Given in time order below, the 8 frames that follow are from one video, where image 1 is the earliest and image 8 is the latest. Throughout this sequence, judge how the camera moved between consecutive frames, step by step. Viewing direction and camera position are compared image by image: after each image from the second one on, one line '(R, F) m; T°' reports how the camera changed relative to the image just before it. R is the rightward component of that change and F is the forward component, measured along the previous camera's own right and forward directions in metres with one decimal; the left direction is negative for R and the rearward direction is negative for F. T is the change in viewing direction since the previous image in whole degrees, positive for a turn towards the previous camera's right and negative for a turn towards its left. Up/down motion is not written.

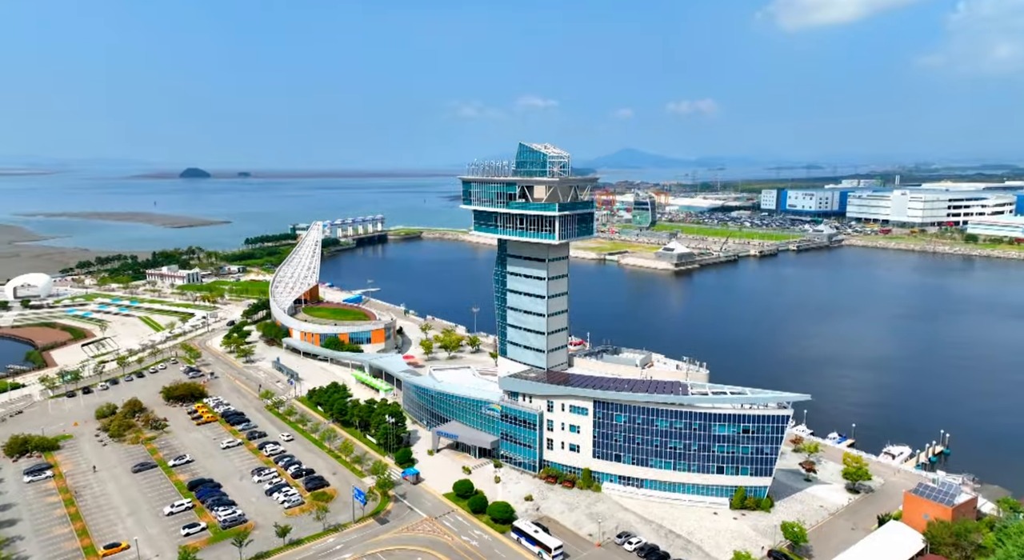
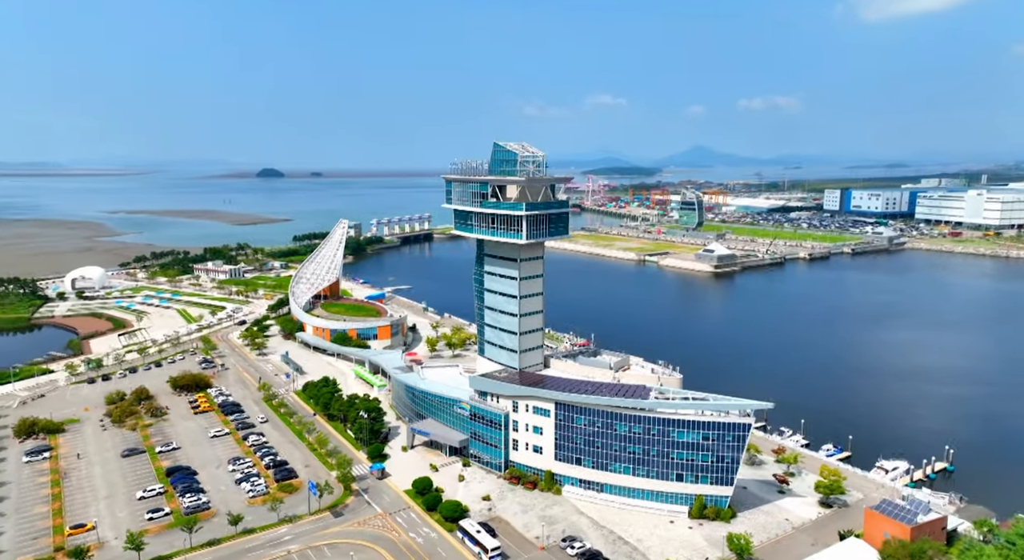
(+3.3, +0.4) m; -4°
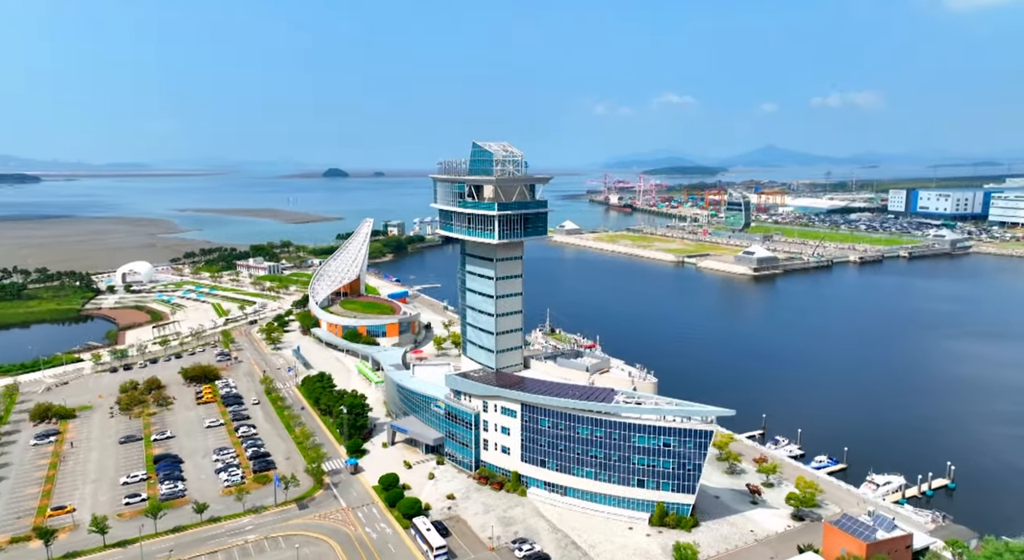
(+2.9, +0.2) m; -4°
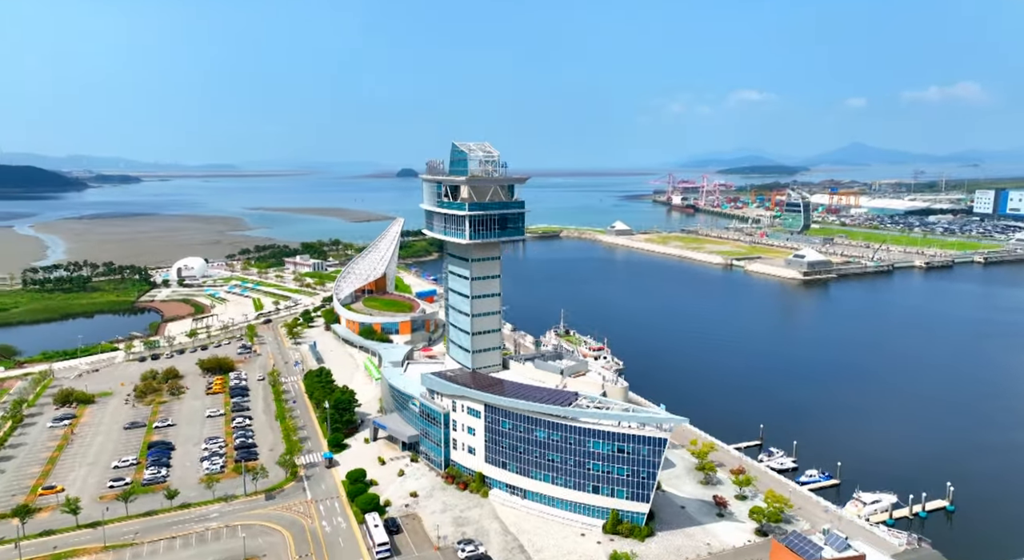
(+3.3, +0.3) m; -5°
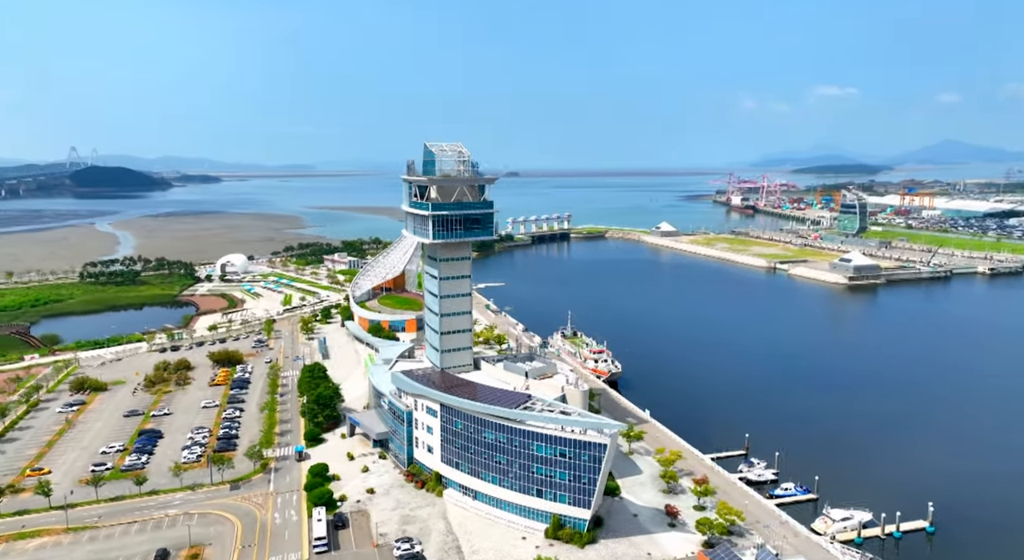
(+3.4, +0.2) m; -4°
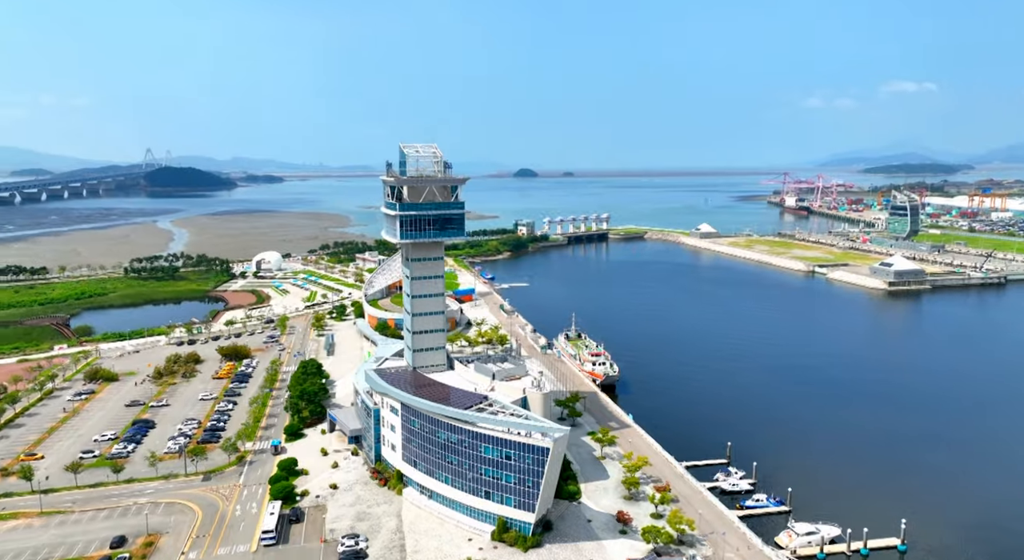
(+3.0, +0.1) m; -4°
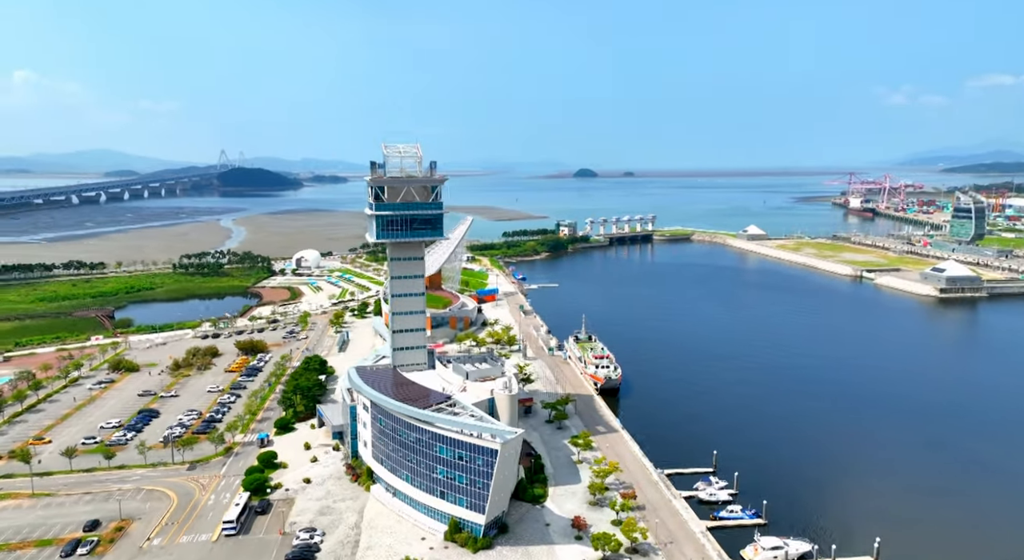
(+3.0, 0.0) m; -4°
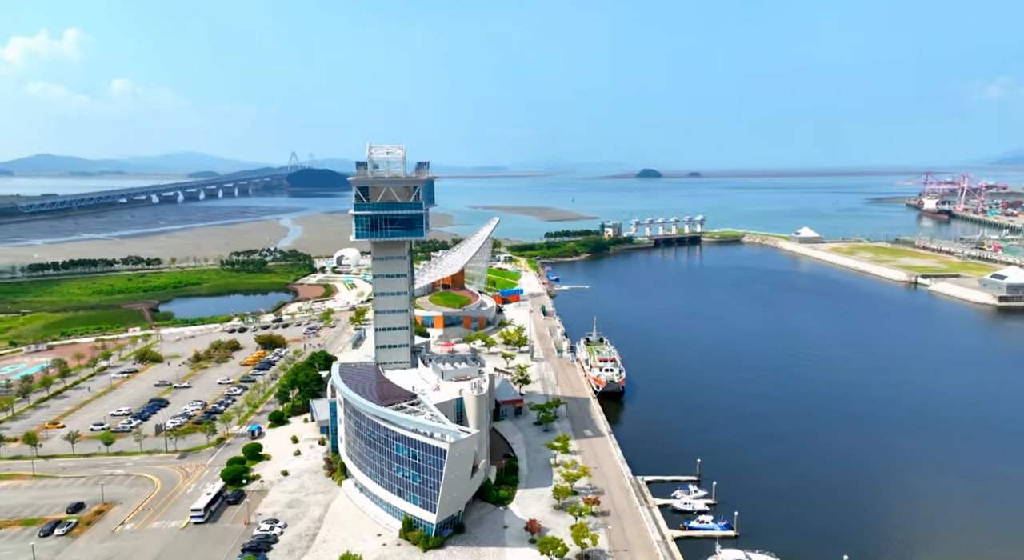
(+3.1, 0.0) m; -4°
